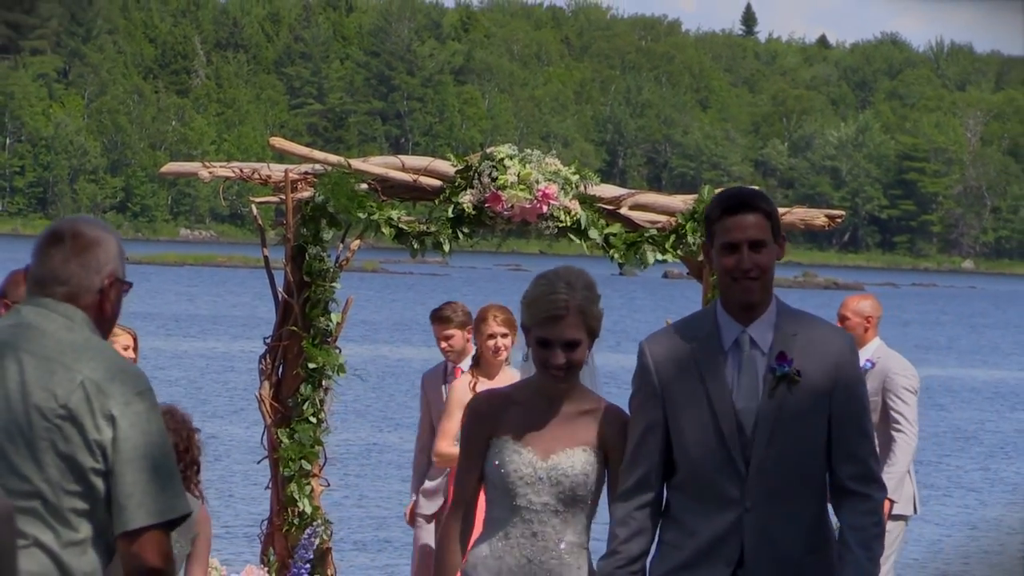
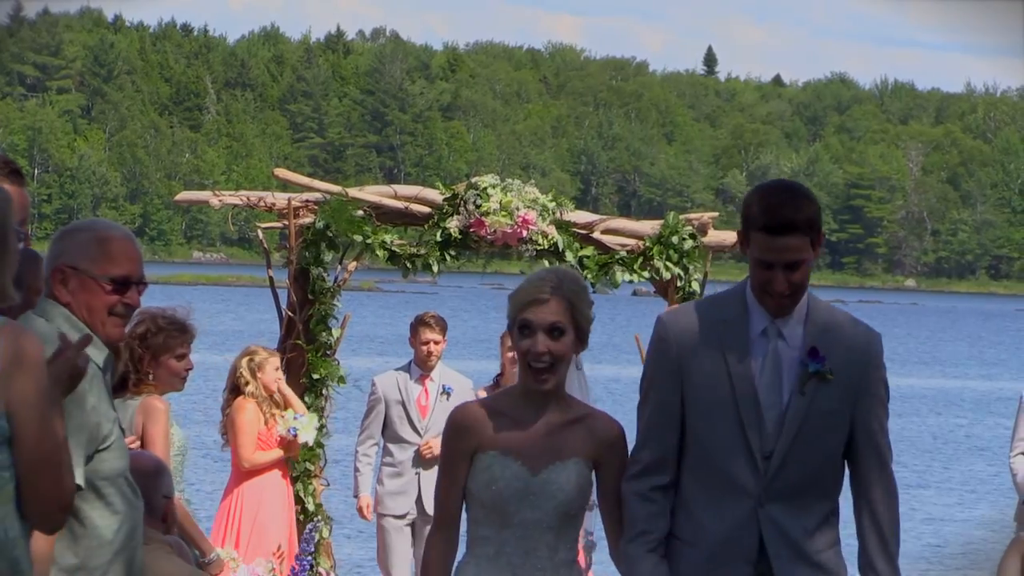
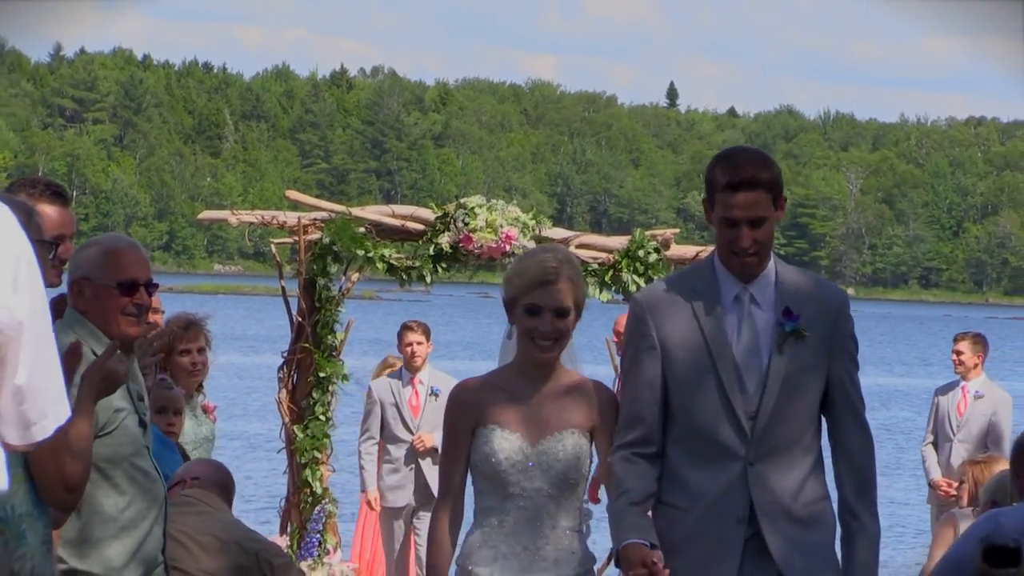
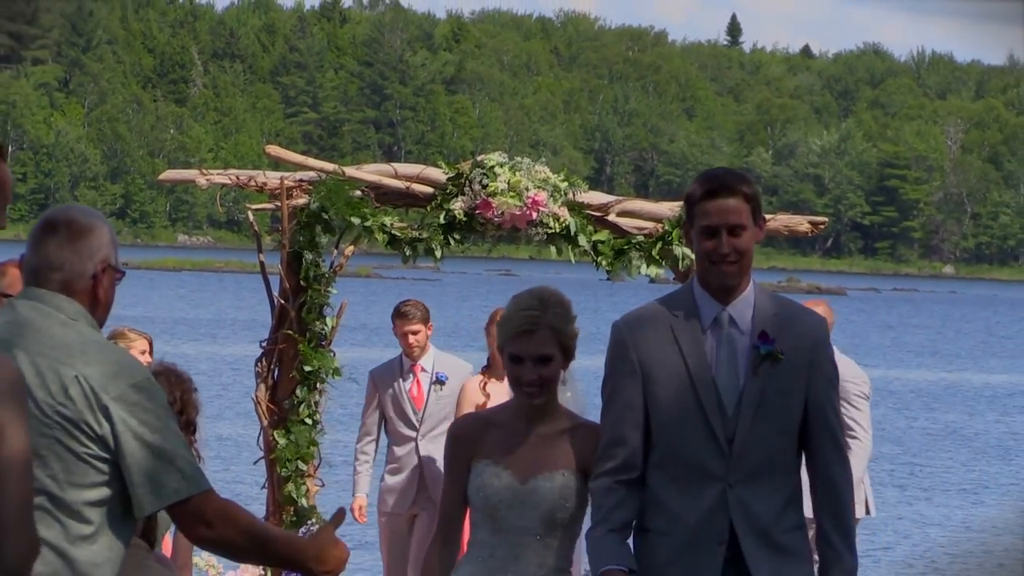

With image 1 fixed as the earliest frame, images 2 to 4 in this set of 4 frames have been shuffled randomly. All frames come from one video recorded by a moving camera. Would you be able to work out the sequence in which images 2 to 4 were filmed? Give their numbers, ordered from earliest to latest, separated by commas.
4, 2, 3
